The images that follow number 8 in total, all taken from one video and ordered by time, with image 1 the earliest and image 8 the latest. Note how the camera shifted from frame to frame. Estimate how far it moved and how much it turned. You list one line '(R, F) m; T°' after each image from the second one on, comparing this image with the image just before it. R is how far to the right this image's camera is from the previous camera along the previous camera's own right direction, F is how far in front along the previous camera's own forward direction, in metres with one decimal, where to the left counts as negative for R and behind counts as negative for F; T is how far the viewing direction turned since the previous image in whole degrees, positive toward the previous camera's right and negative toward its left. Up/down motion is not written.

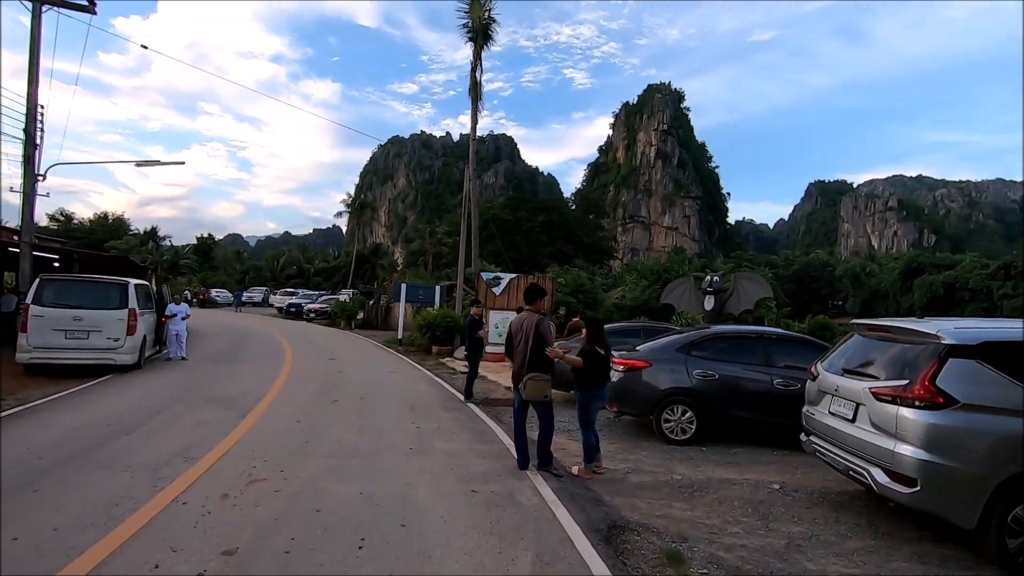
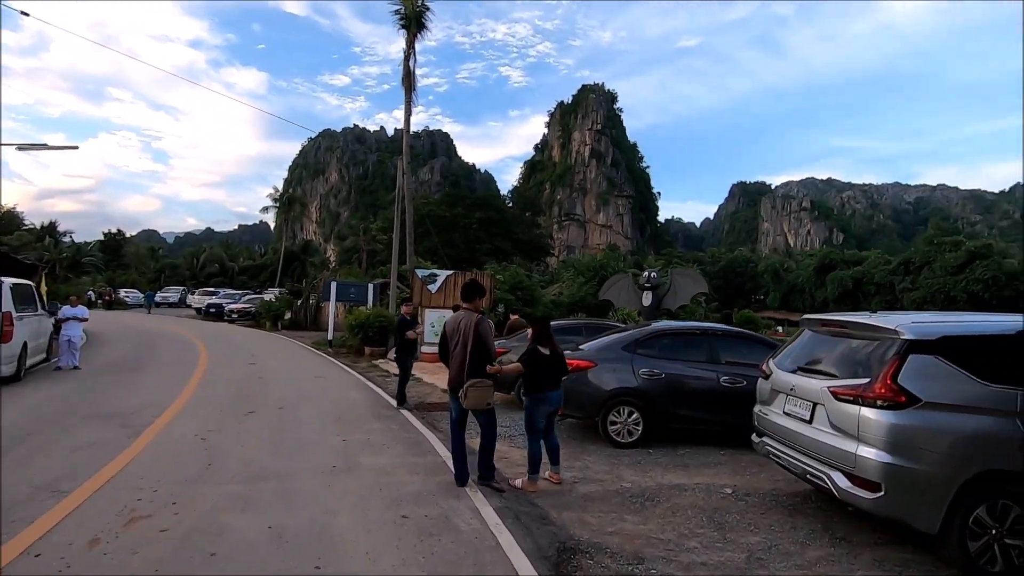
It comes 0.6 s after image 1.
(0.0, +0.6) m; +7°
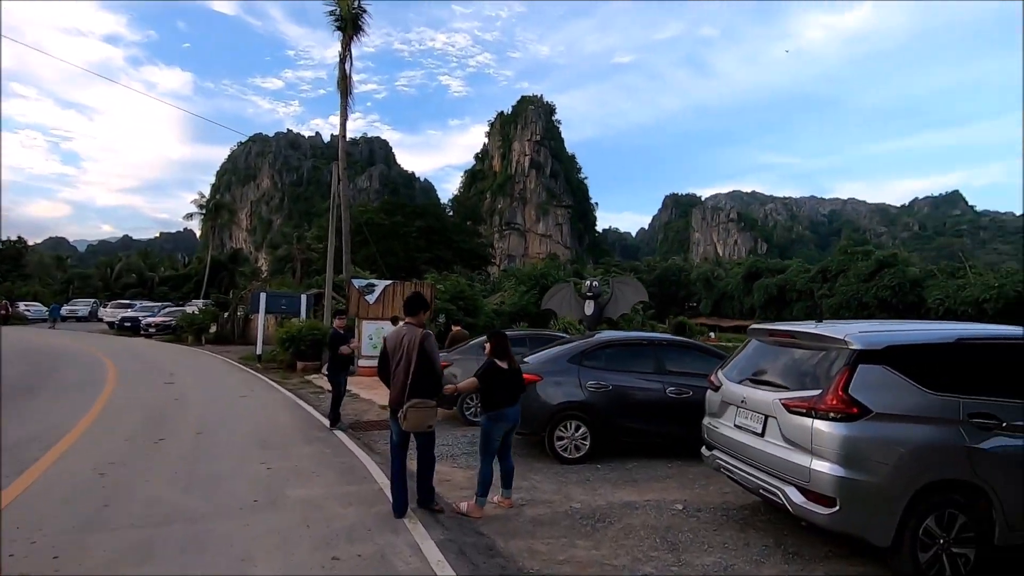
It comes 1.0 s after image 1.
(0.0, +0.3) m; +6°
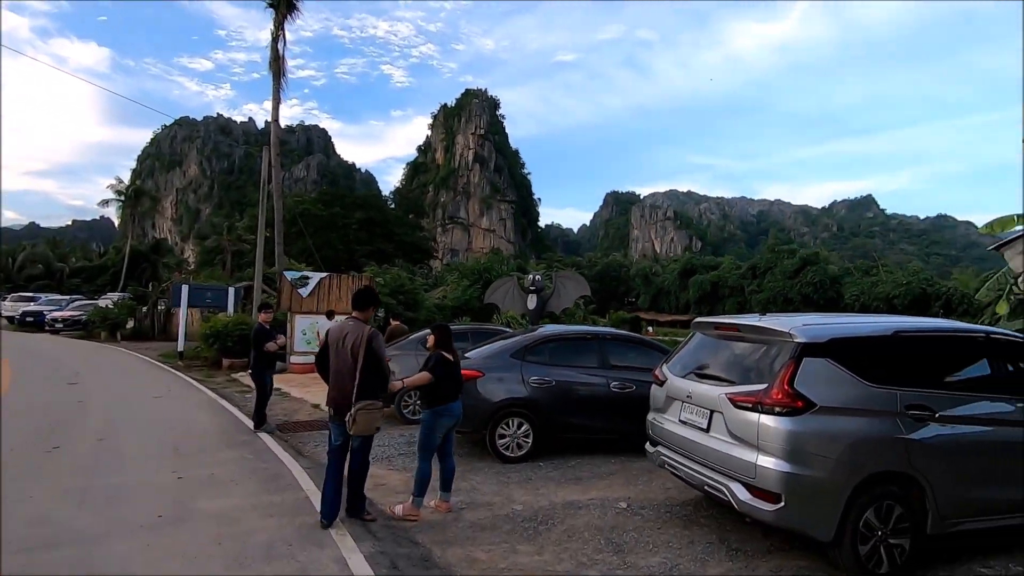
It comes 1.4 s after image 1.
(0.0, +0.3) m; +6°
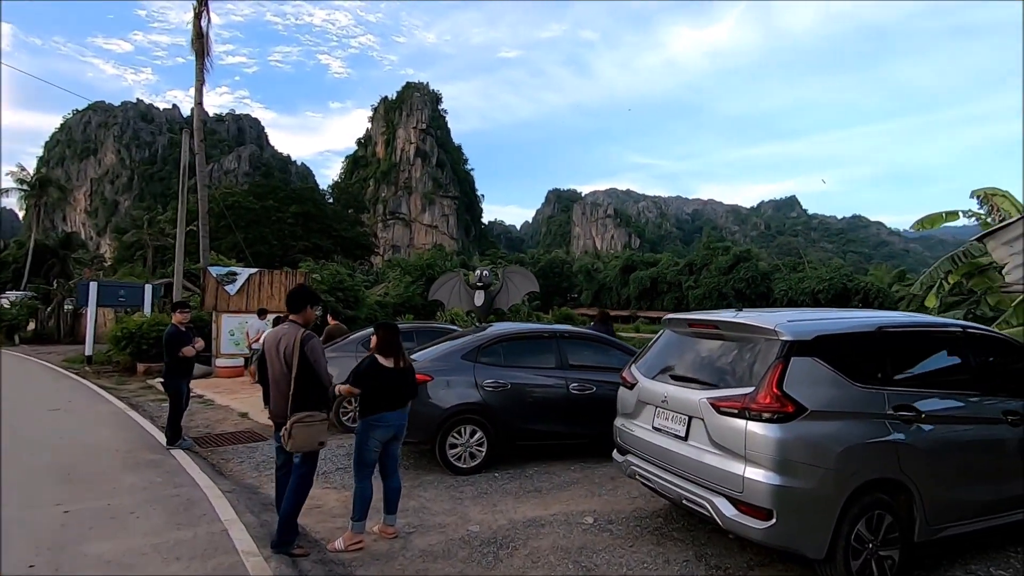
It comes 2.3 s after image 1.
(-0.1, +0.6) m; +6°
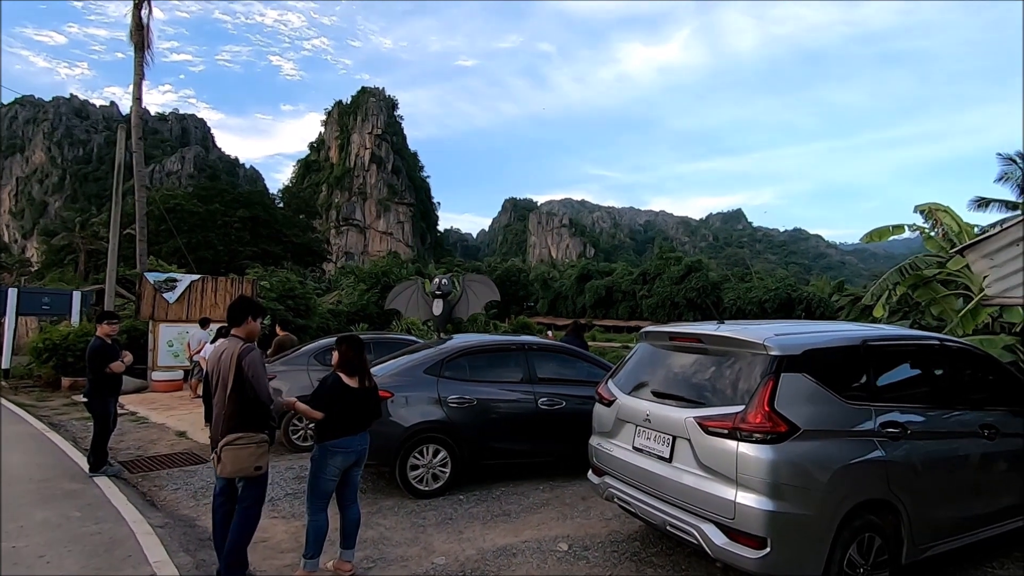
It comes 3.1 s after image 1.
(-0.1, +0.3) m; +5°
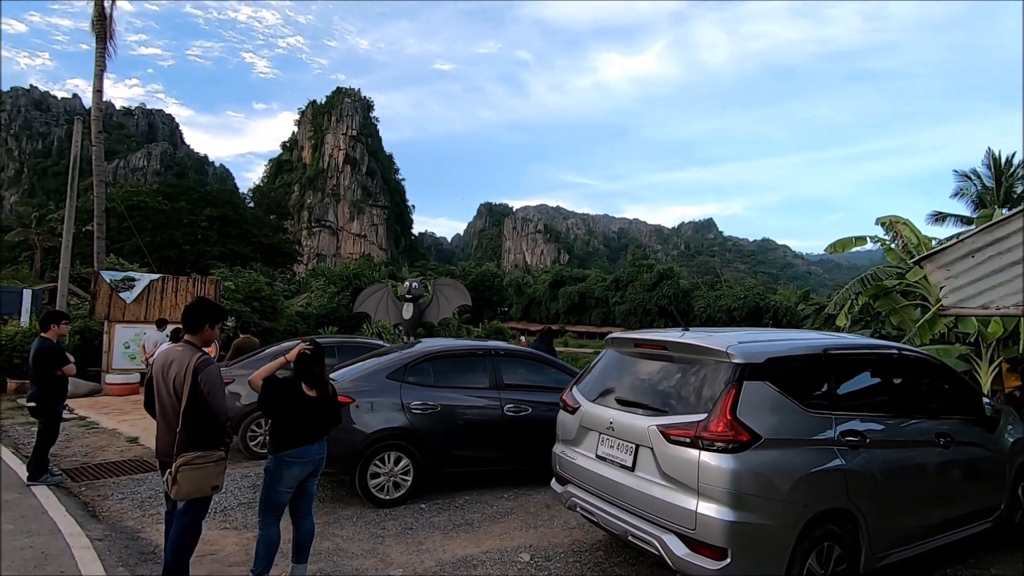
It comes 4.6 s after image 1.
(+0.1, +0.1) m; +3°
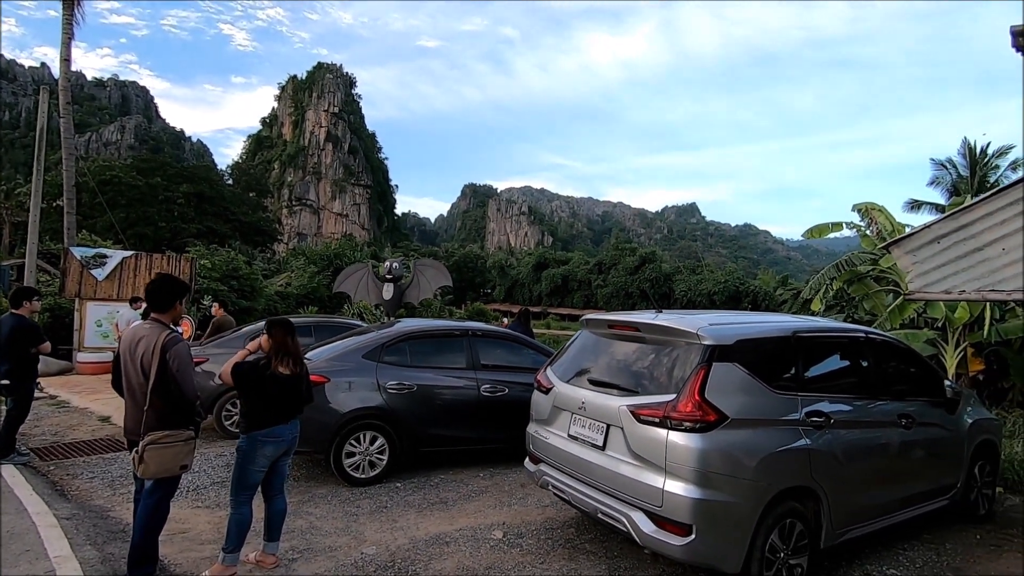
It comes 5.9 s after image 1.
(+0.1, 0.0) m; +2°
